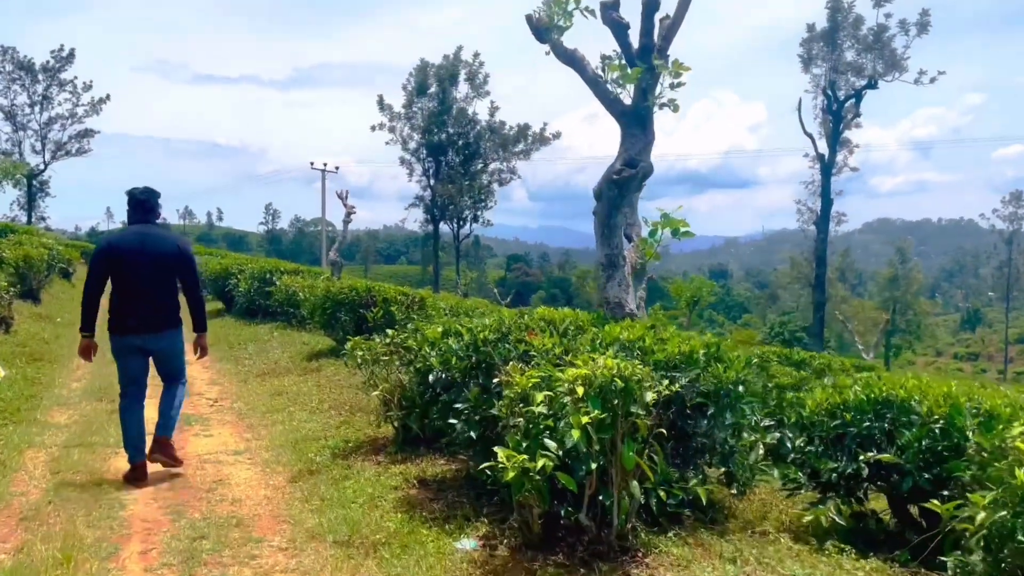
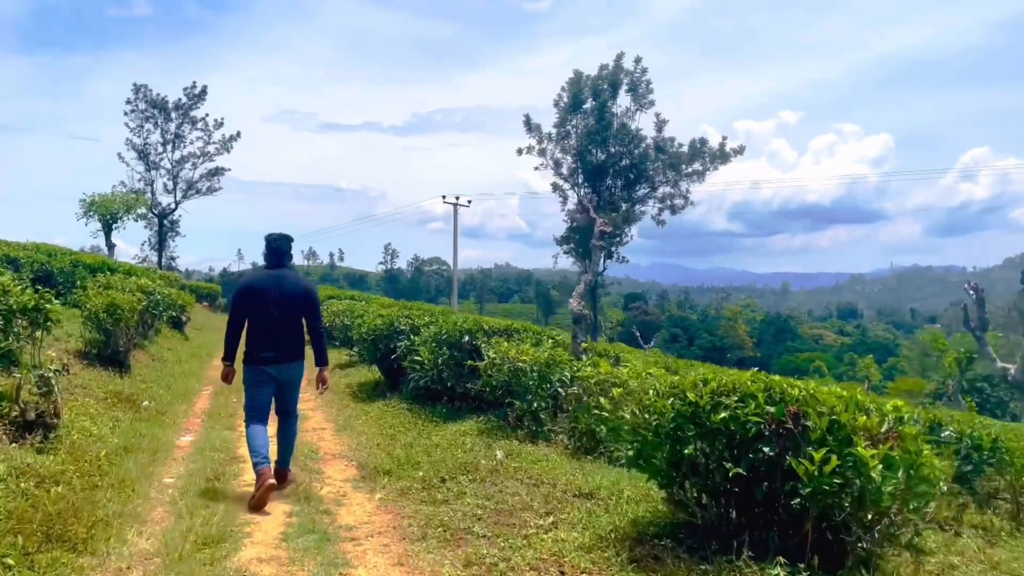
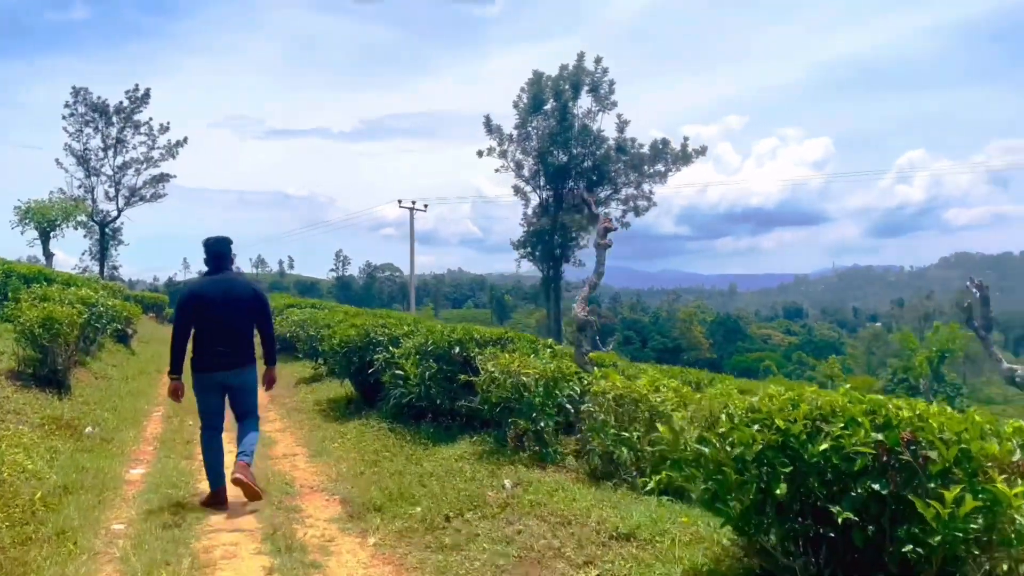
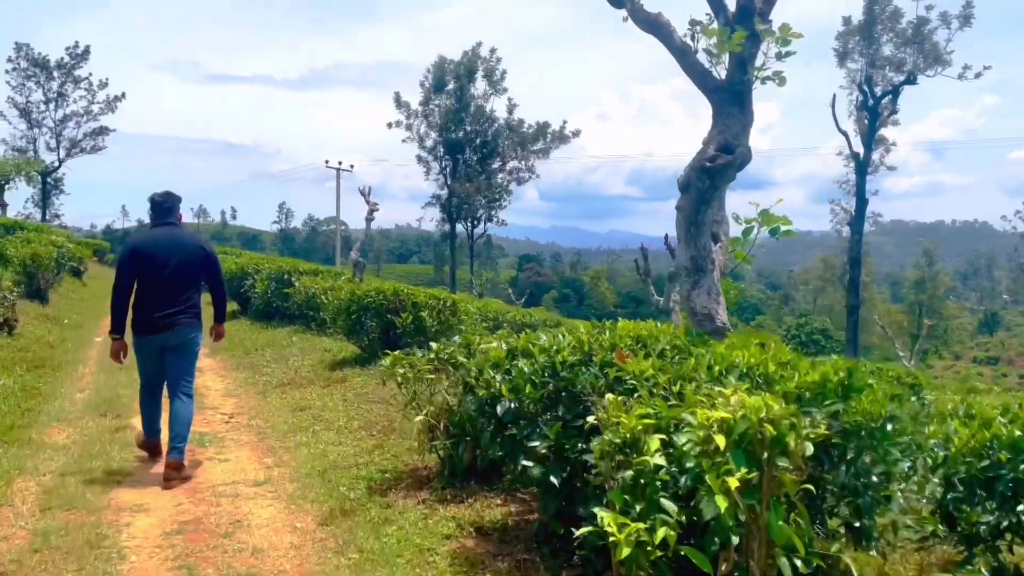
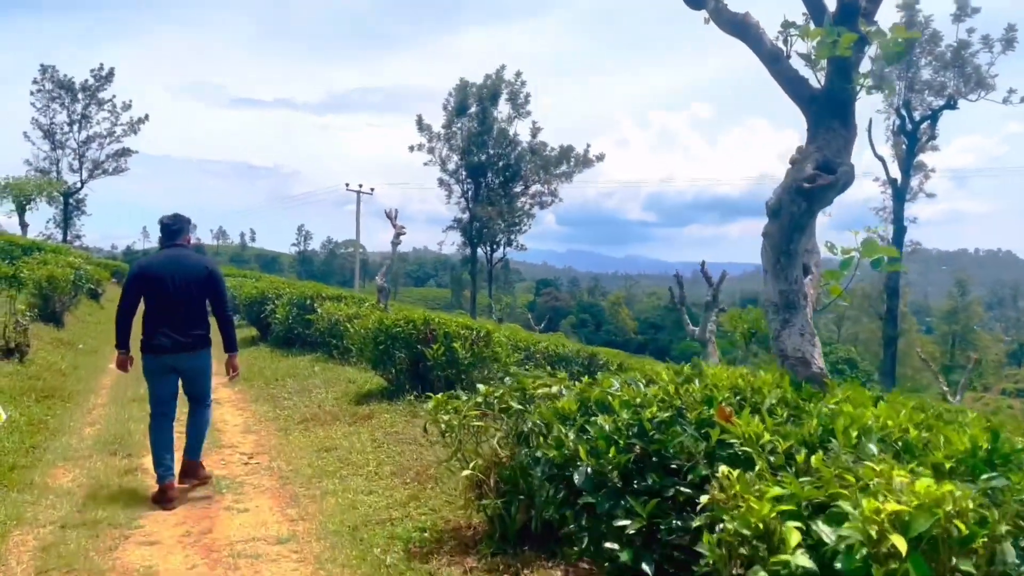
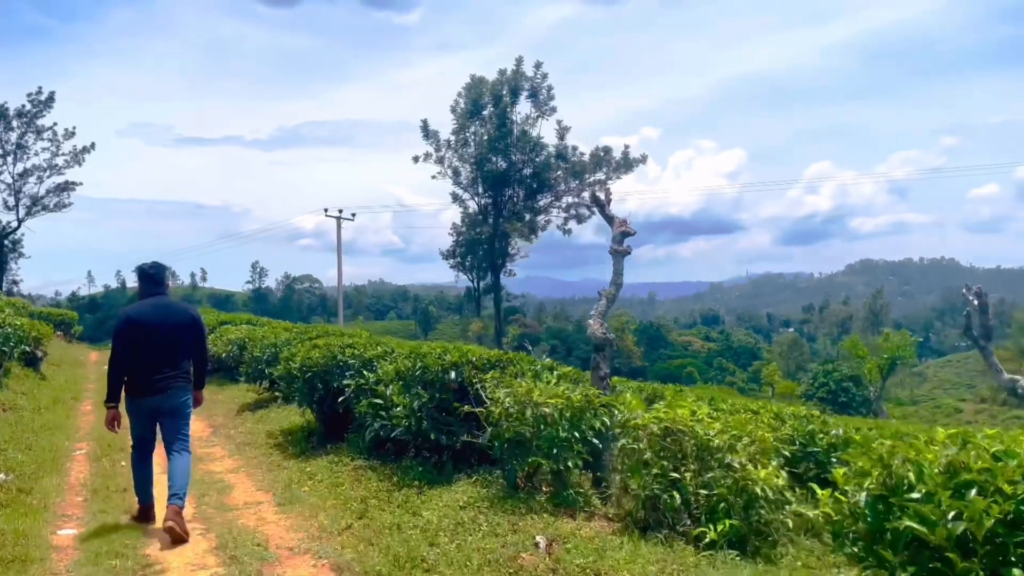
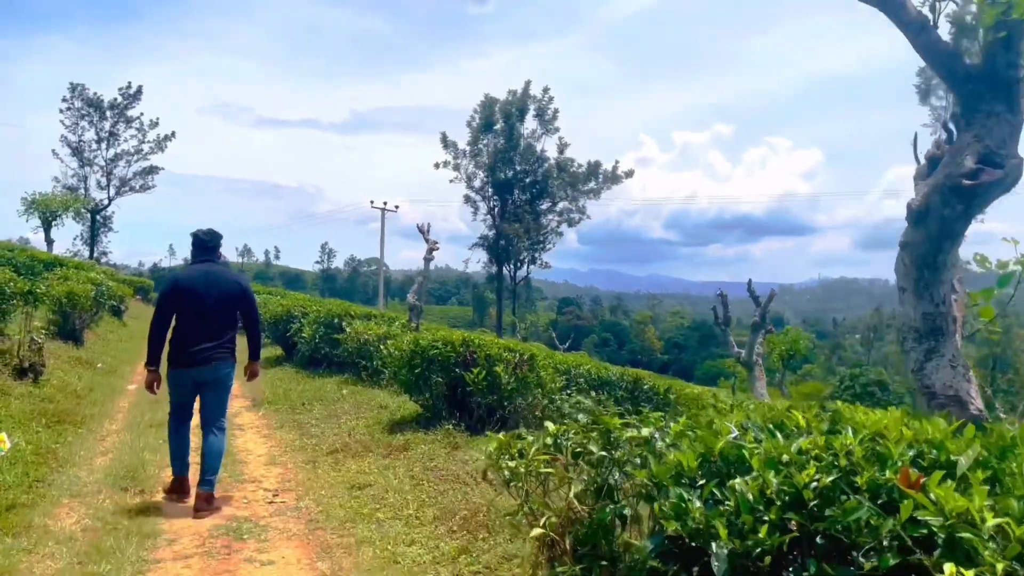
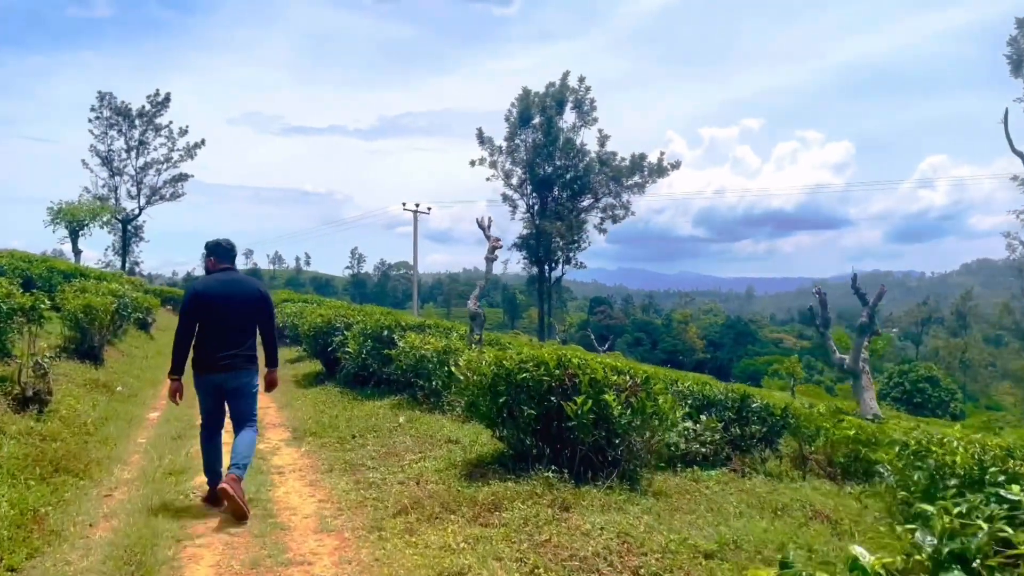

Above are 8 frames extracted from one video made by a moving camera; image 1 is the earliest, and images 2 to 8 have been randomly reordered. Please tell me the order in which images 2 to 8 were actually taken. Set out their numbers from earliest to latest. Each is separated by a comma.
4, 5, 7, 8, 2, 3, 6
